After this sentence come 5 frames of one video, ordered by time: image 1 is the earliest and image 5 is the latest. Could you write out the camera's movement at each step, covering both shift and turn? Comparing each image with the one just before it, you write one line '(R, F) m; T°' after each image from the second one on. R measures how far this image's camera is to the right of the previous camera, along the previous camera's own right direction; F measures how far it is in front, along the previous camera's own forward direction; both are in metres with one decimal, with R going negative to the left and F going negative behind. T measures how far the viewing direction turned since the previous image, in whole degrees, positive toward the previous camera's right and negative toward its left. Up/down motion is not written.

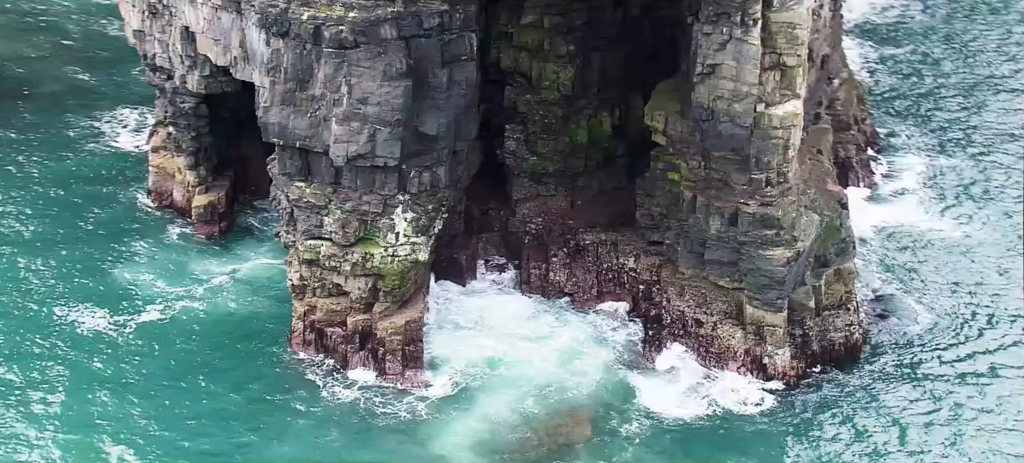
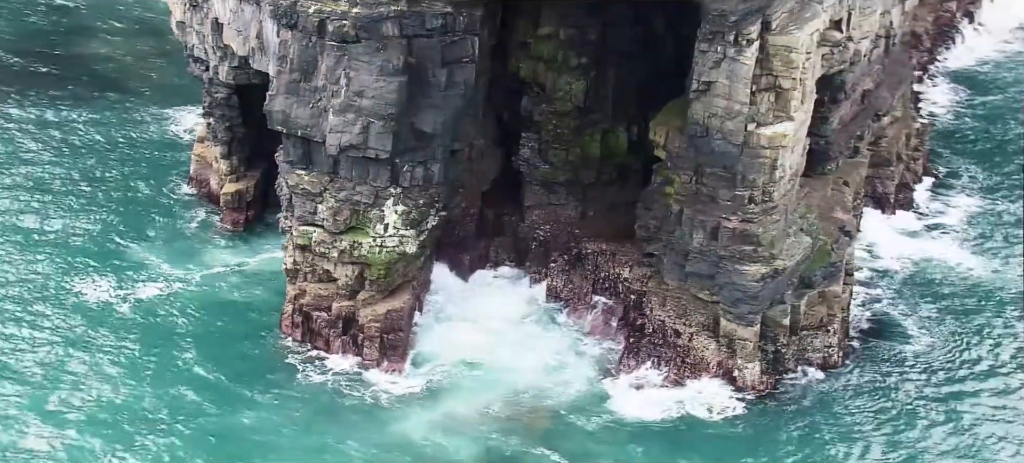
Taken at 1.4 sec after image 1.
(+3.1, -0.4) m; -5°
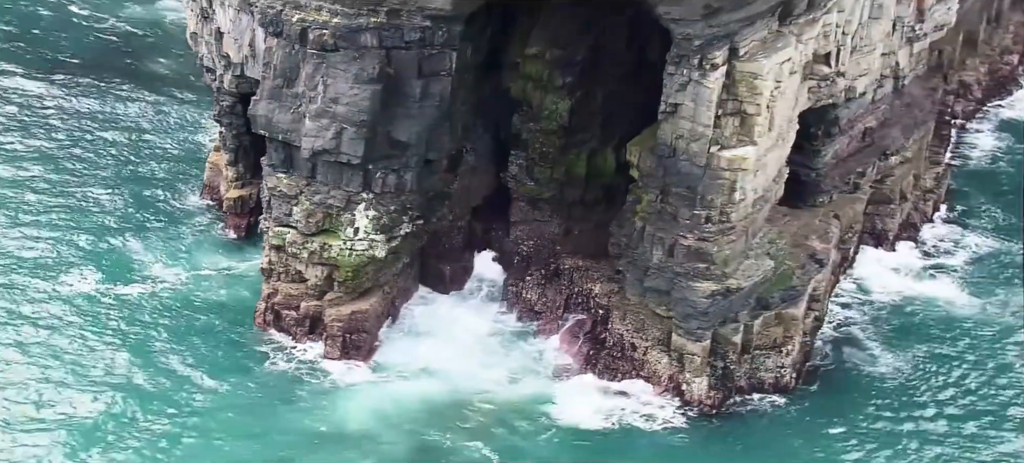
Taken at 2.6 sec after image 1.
(+2.8, -0.7) m; -3°
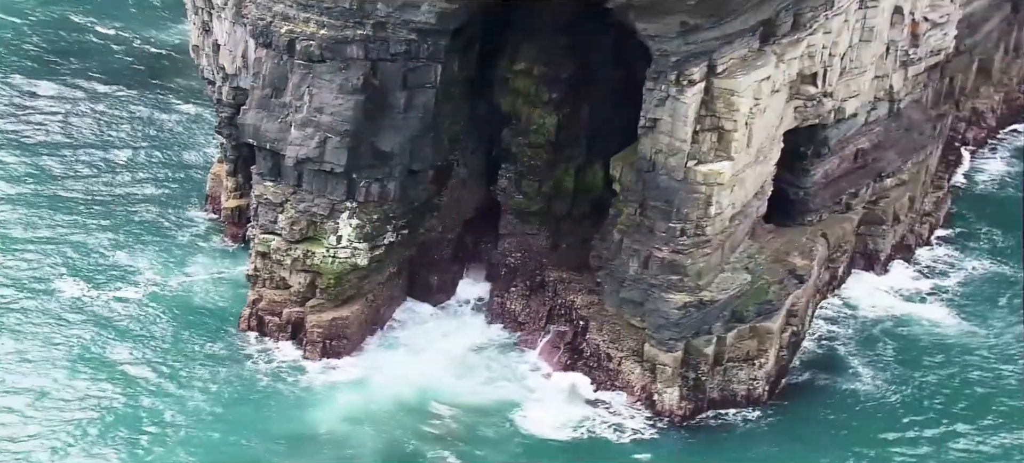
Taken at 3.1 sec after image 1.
(+1.2, -0.5) m; -1°
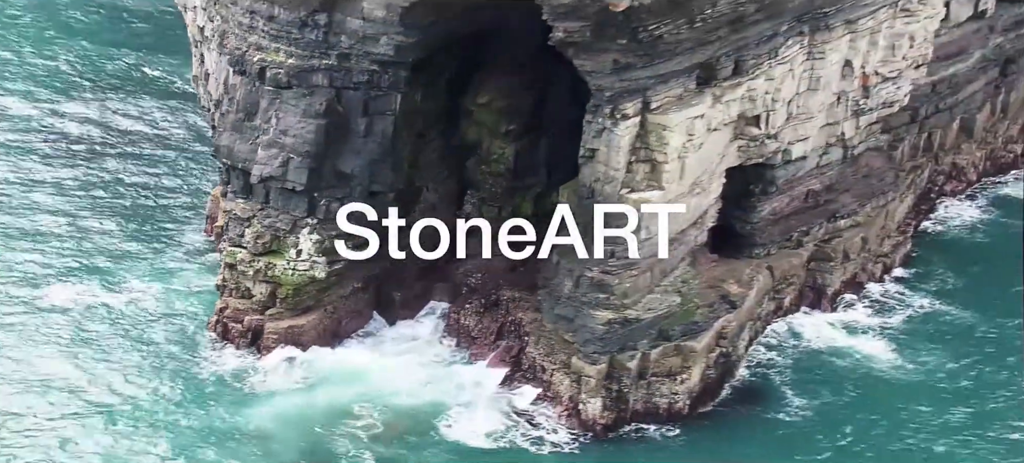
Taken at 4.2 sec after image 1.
(+2.6, -2.4) m; -2°
